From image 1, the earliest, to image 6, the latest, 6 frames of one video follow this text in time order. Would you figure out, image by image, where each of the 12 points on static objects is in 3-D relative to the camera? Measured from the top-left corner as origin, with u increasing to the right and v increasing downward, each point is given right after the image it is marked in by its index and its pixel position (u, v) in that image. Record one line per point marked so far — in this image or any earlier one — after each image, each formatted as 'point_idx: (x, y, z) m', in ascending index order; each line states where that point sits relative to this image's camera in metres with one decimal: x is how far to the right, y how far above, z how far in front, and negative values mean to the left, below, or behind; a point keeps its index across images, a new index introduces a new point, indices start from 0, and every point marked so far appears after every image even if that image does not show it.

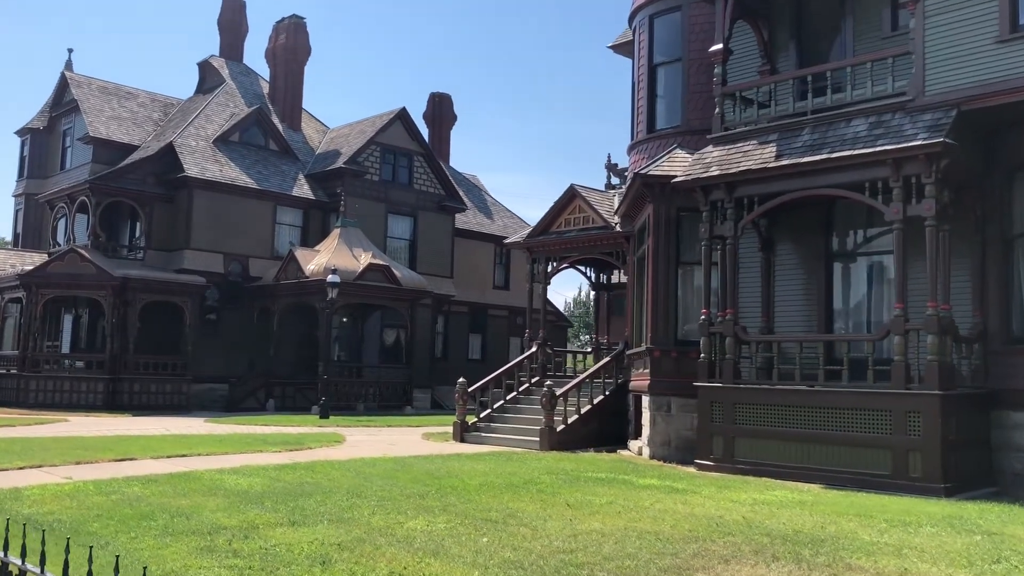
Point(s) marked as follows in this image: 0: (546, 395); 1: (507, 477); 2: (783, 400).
0: (+0.6, -2.0, +17.6) m
1: (-0.1, -2.6, +12.5) m
2: (+3.9, -1.6, +13.4) m
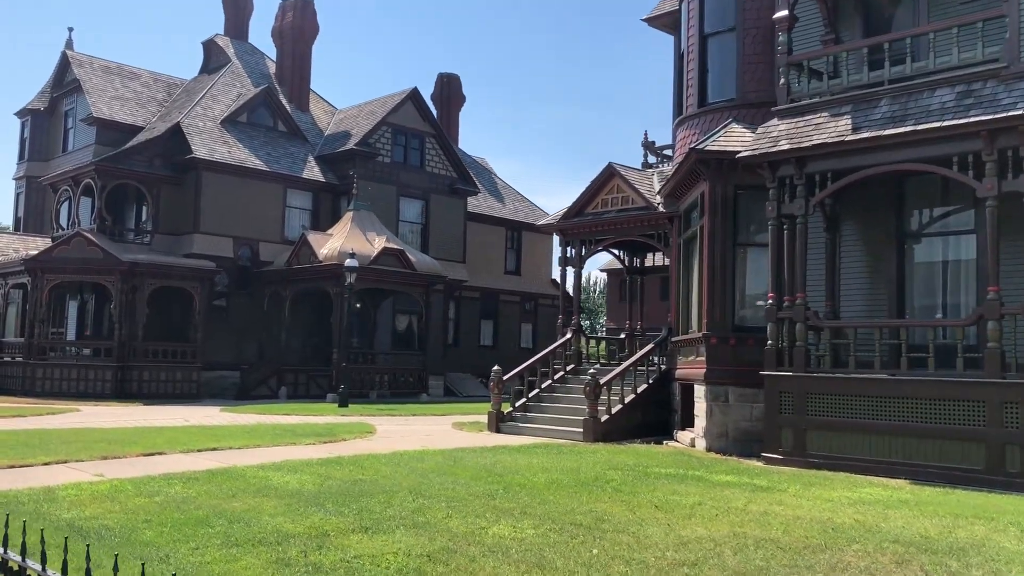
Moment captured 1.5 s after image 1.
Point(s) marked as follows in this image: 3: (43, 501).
0: (+1.4, -1.7, +16.7) m
1: (+0.7, -2.3, +11.6) m
2: (+4.7, -1.4, +12.5) m
3: (-4.8, -2.2, +9.5) m
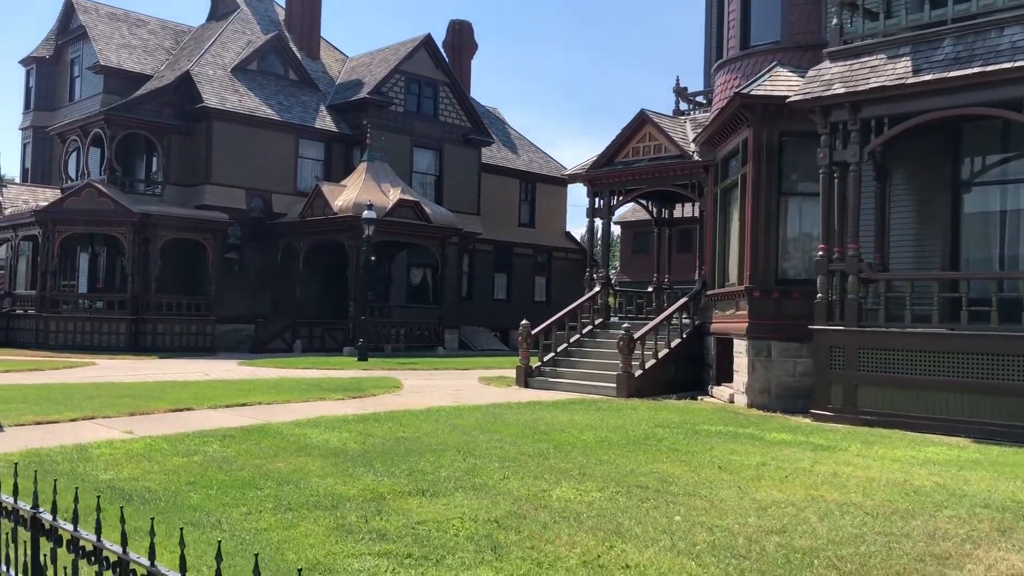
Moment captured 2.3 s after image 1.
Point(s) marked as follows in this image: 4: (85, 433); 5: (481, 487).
0: (+2.0, -0.9, +16.3) m
1: (+1.3, -1.7, +11.2) m
2: (+5.3, -0.7, +12.0) m
3: (-4.3, -1.7, +9.1) m
4: (-5.1, -1.7, +11.0) m
5: (-0.3, -1.7, +7.8) m
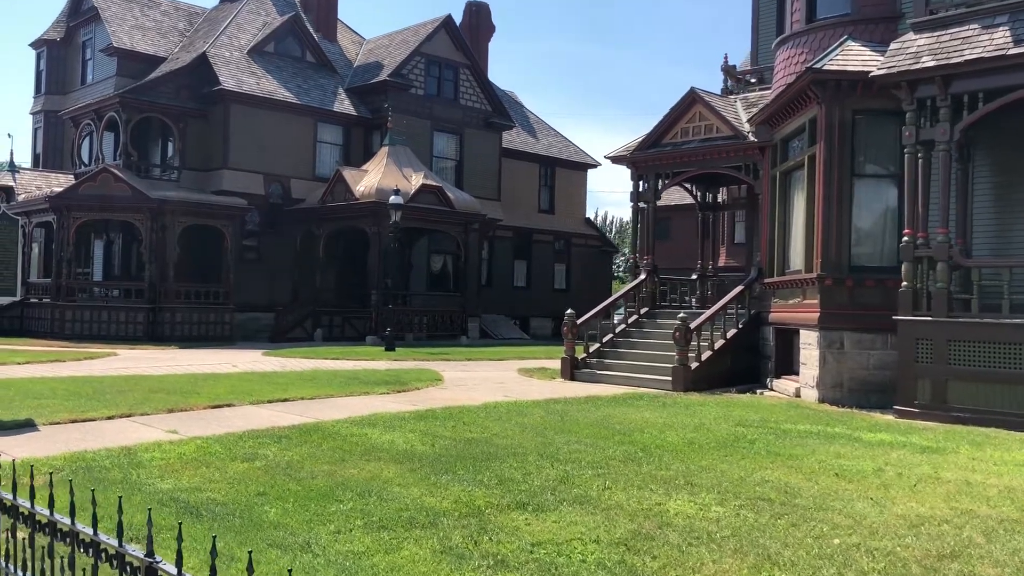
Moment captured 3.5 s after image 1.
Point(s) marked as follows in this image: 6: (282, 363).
0: (+2.8, -0.7, +15.4) m
1: (+2.1, -1.6, +10.4) m
2: (+6.1, -0.6, +11.2) m
3: (-3.4, -1.6, +8.3) m
4: (-4.3, -1.6, +10.2) m
5: (+0.6, -1.6, +7.0) m
6: (-5.0, -1.6, +20.0) m
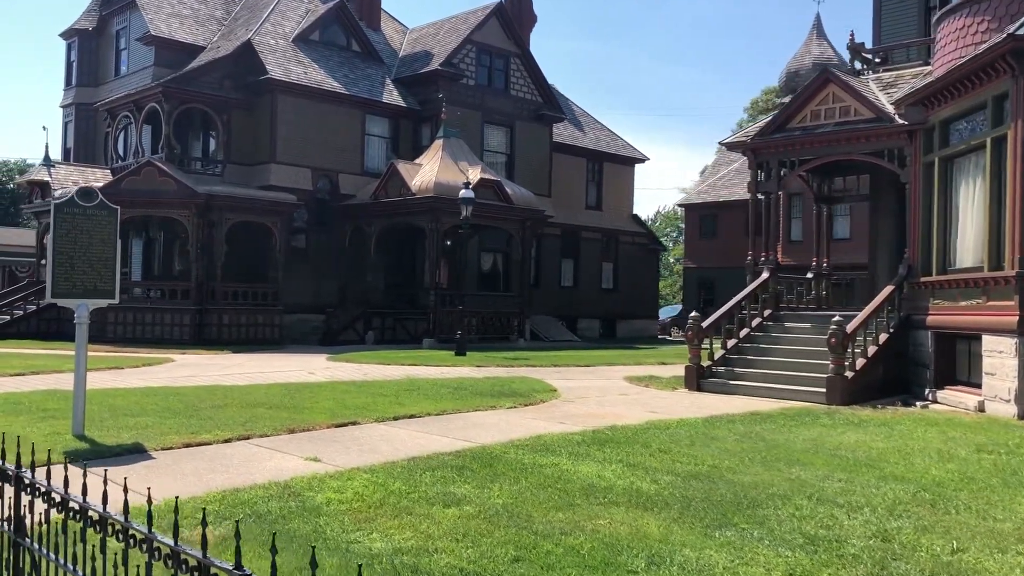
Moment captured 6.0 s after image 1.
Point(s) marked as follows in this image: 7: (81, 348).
0: (+4.8, -0.7, +13.7) m
1: (+4.1, -1.6, +8.7) m
2: (+8.1, -0.6, +9.5) m
3: (-1.5, -1.6, +6.6) m
4: (-2.3, -1.6, +8.5) m
5: (+2.5, -1.6, +5.3) m
6: (-2.9, -1.6, +18.3) m
7: (-4.7, -0.6, +10.0) m
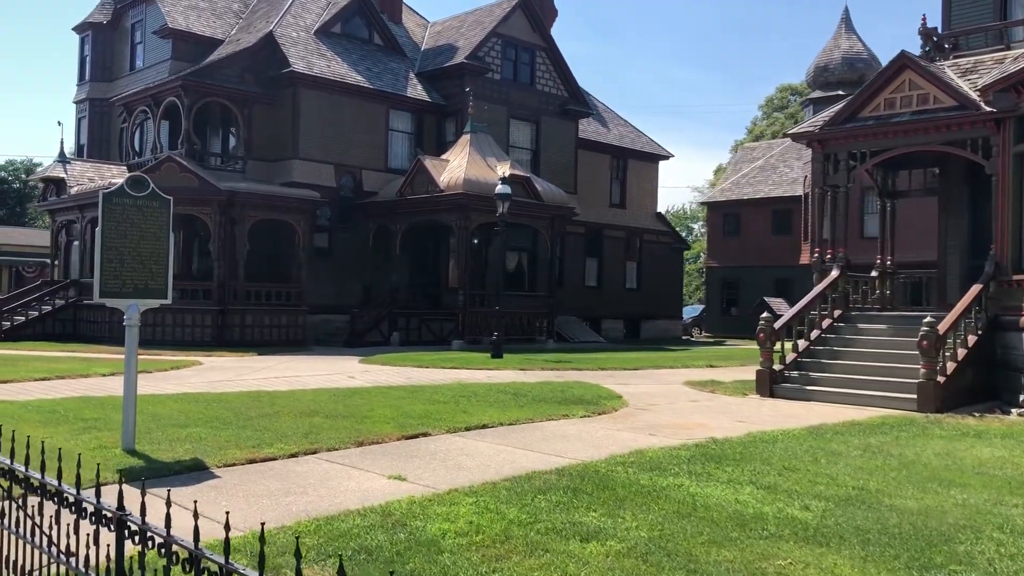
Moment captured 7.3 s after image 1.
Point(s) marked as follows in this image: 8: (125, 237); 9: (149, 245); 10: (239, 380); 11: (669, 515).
0: (+5.8, -0.7, +12.7) m
1: (+5.0, -1.6, +7.7) m
2: (+9.0, -0.6, +8.5) m
3: (-0.5, -1.6, +5.6) m
4: (-1.3, -1.6, +7.6) m
5: (+3.5, -1.6, +4.3) m
6: (-2.0, -1.6, +17.3) m
7: (-3.7, -0.6, +9.0) m
8: (-3.8, +0.5, +9.0) m
9: (-3.6, +0.4, +9.1) m
10: (-5.0, -1.7, +16.9) m
11: (+1.1, -1.6, +6.4) m
